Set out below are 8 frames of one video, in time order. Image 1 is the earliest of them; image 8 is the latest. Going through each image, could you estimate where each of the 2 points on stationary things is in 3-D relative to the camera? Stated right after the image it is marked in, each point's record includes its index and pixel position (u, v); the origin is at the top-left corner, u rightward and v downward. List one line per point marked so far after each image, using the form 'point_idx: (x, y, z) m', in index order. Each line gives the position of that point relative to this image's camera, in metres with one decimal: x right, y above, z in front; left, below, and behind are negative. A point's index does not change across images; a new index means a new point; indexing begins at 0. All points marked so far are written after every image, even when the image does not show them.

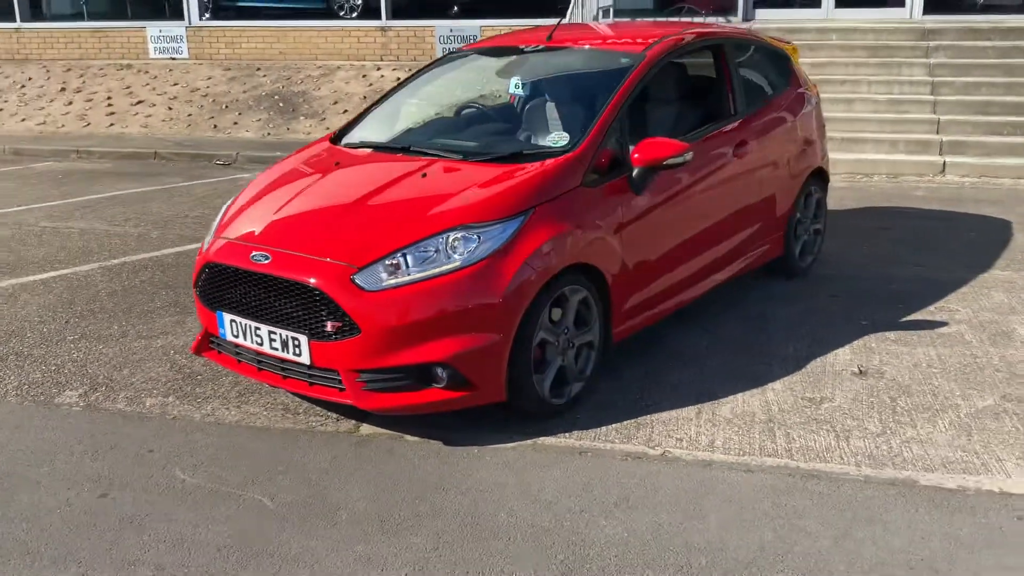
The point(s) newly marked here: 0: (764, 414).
0: (+1.0, -0.5, +4.1) m
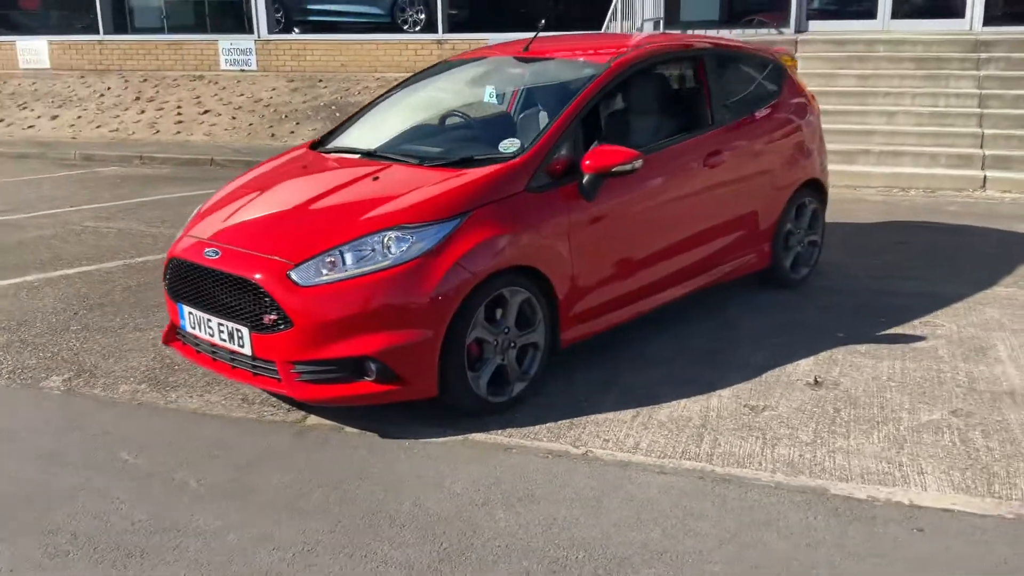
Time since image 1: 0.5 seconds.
0: (+0.8, -0.5, +4.1) m
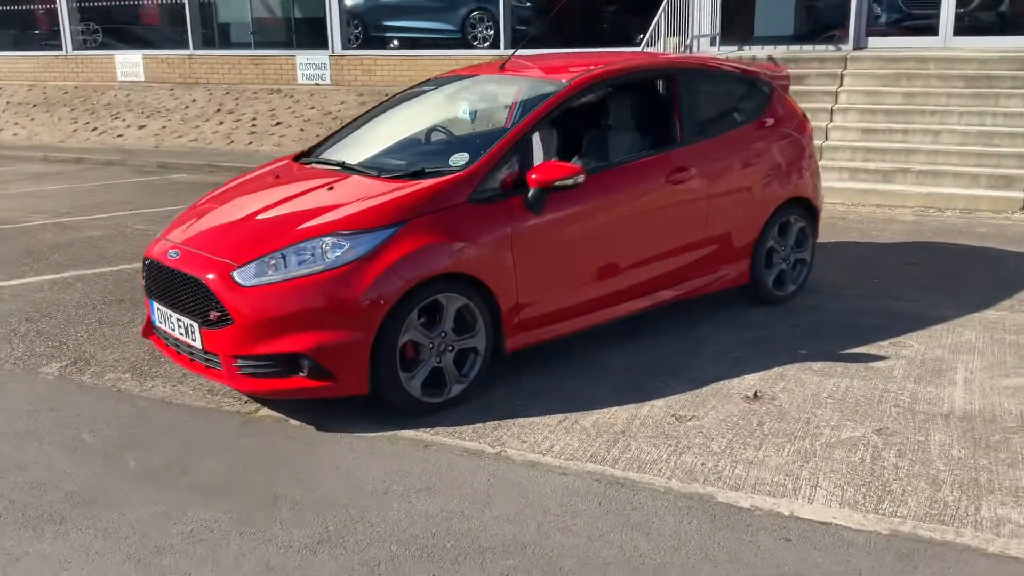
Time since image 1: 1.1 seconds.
0: (+0.5, -0.6, +4.2) m
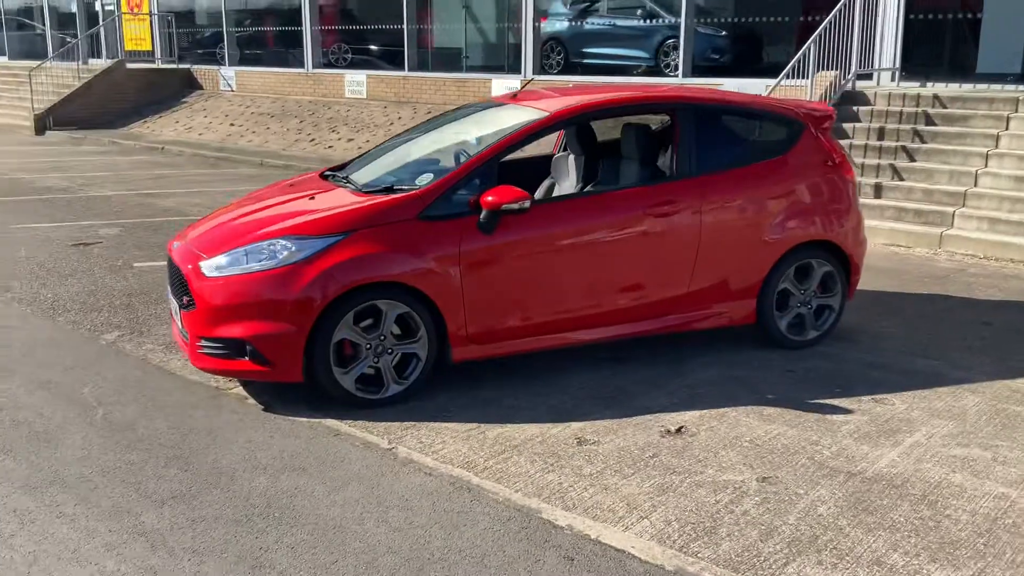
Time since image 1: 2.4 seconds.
0: (0.0, -0.7, +4.4) m
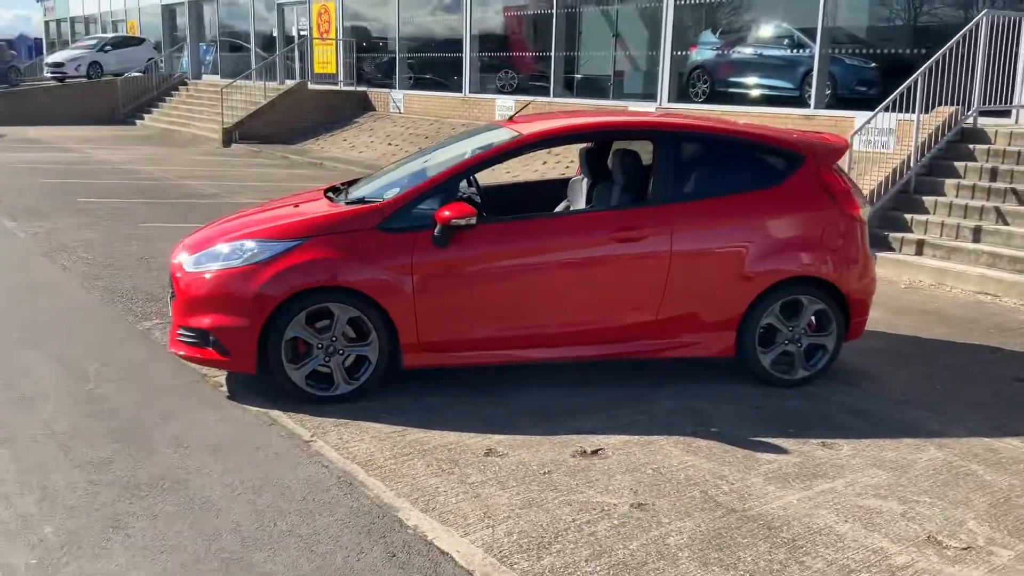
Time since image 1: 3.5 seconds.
0: (-0.4, -0.7, +4.6) m
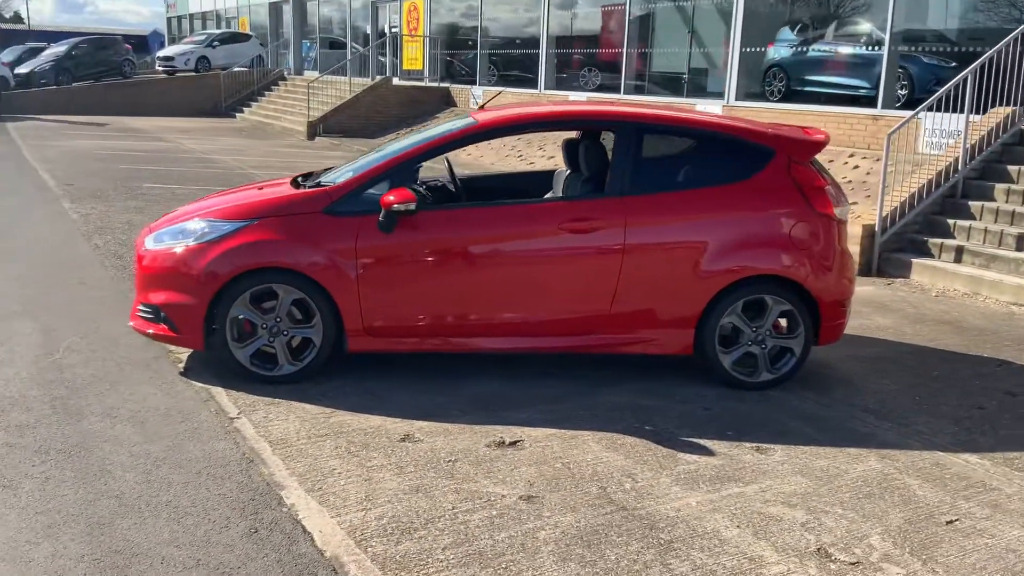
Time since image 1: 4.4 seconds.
0: (-0.8, -0.7, +4.6) m
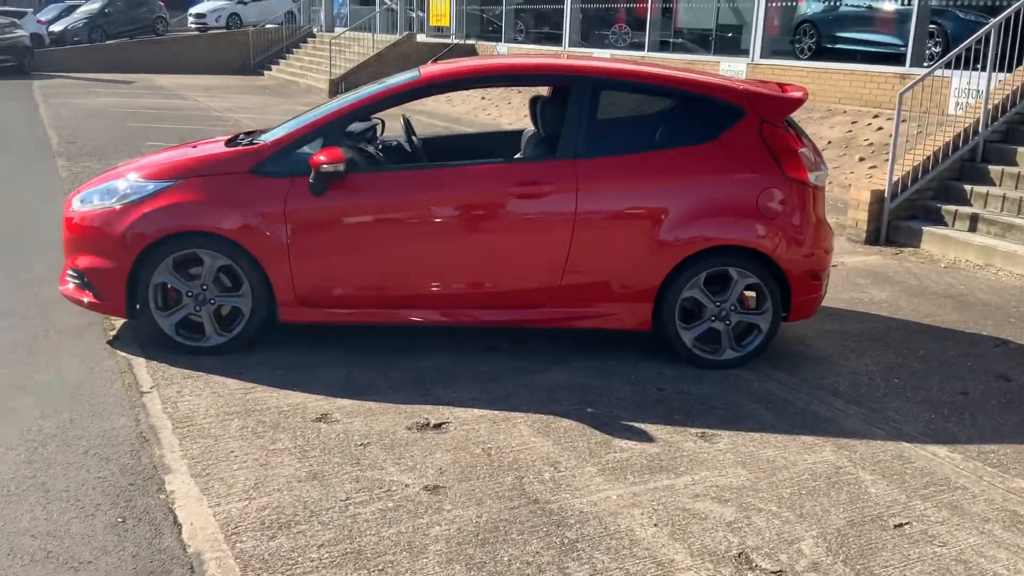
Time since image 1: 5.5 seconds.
0: (-1.1, -0.5, +4.3) m
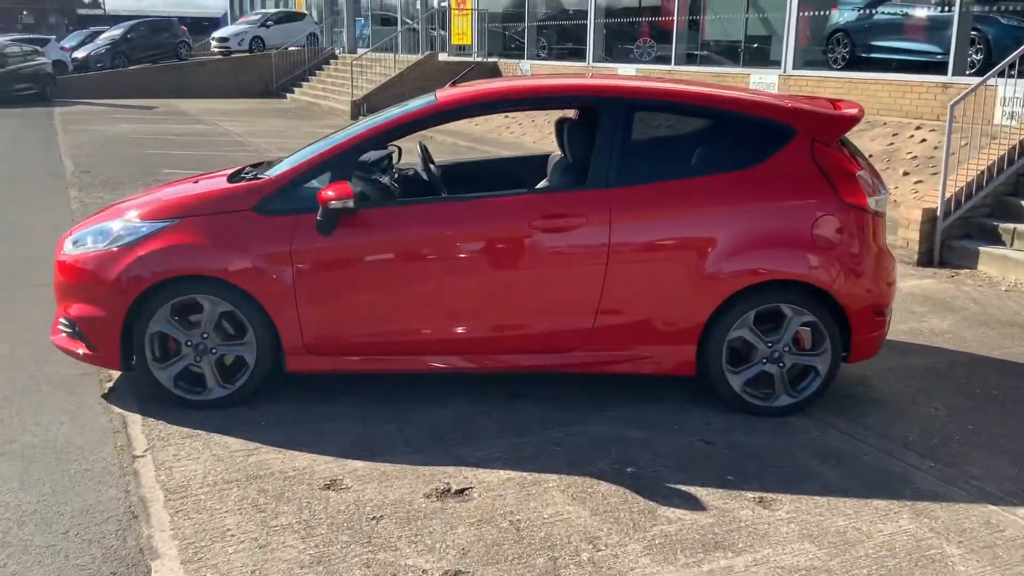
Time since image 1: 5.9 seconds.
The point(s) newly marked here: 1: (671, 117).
0: (-1.0, -0.7, +3.9) m
1: (+0.8, +0.8, +4.6) m
